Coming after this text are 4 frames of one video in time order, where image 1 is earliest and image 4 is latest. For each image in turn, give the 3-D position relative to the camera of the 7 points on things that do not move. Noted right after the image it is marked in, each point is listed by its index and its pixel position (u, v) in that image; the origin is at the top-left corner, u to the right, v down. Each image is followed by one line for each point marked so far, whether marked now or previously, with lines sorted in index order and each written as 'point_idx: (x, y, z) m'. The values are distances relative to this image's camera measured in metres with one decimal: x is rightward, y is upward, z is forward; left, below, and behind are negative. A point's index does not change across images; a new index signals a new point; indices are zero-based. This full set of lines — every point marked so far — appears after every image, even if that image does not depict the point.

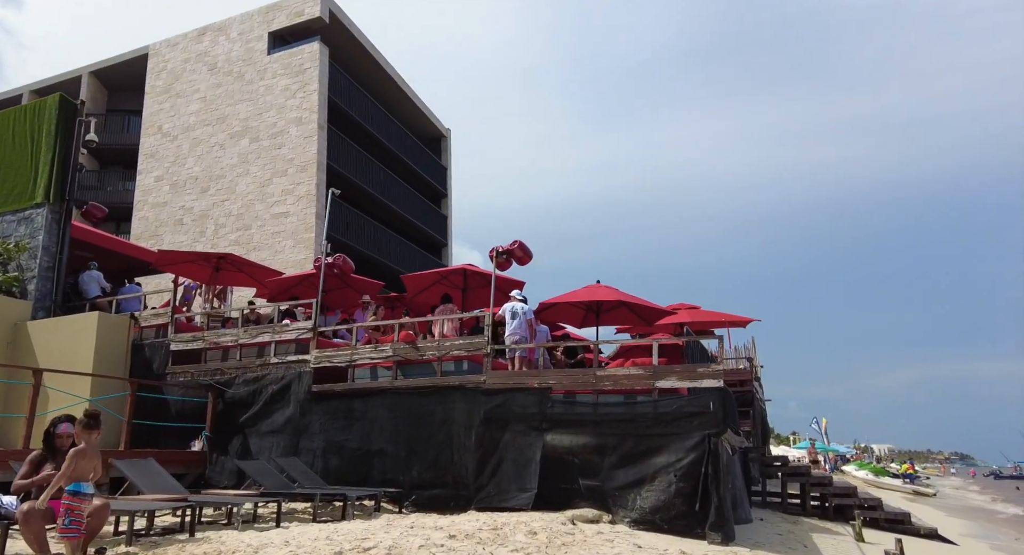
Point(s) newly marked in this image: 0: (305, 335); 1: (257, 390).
0: (-3.6, -1.0, +12.4) m
1: (-4.4, -1.9, +12.4) m
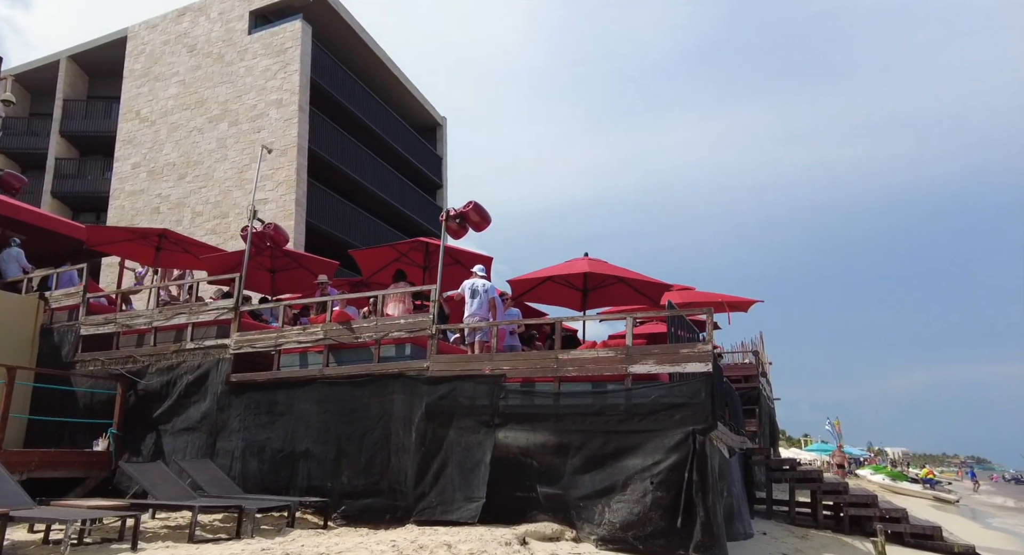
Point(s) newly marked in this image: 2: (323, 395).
0: (-4.2, -0.6, +10.6) m
1: (-5.0, -1.5, +10.6) m
2: (-2.5, -1.5, +9.5) m
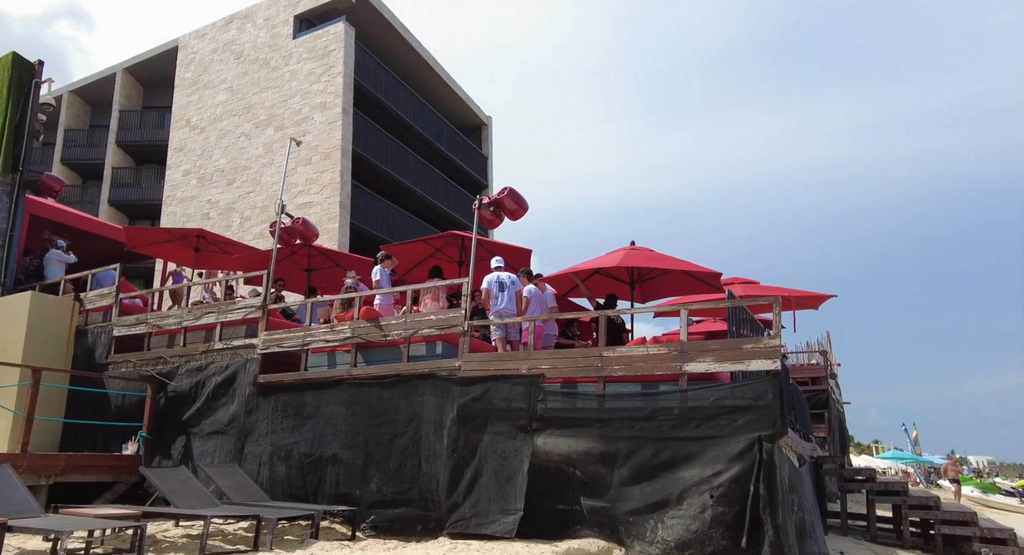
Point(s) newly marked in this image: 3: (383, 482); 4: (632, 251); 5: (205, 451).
0: (-3.6, -0.5, +10.1) m
1: (-4.4, -1.5, +10.2) m
2: (-2.0, -1.5, +8.9) m
3: (-1.5, -2.4, +8.4) m
4: (+1.8, +0.4, +10.3) m
5: (-4.2, -2.4, +9.9) m
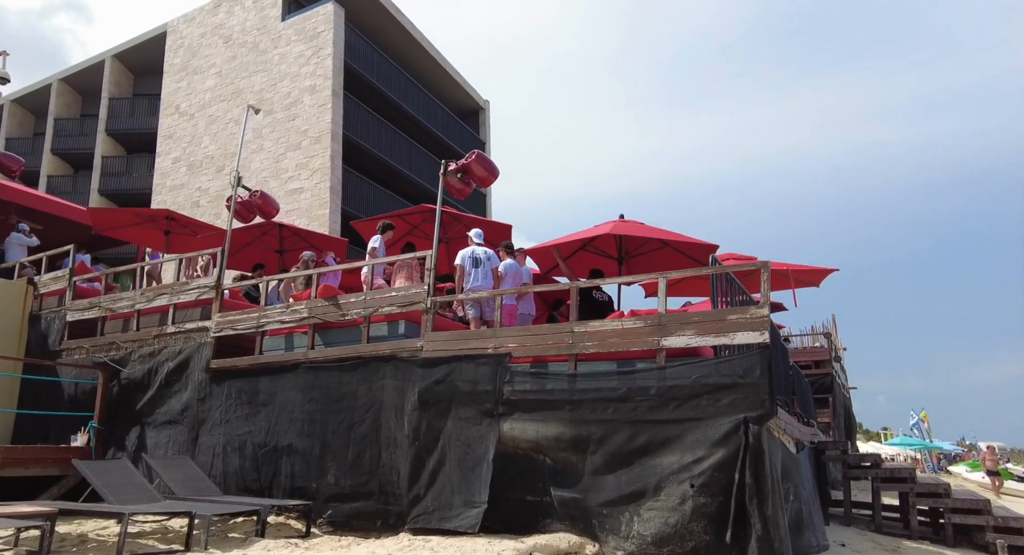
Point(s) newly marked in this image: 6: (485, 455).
0: (-3.9, -0.2, +9.4) m
1: (-4.7, -1.2, +9.5) m
2: (-2.3, -1.2, +8.2) m
3: (-1.8, -2.1, +7.7) m
4: (+1.5, +0.7, +9.5) m
5: (-4.5, -2.1, +9.2) m
6: (-0.3, -1.7, +6.9) m
